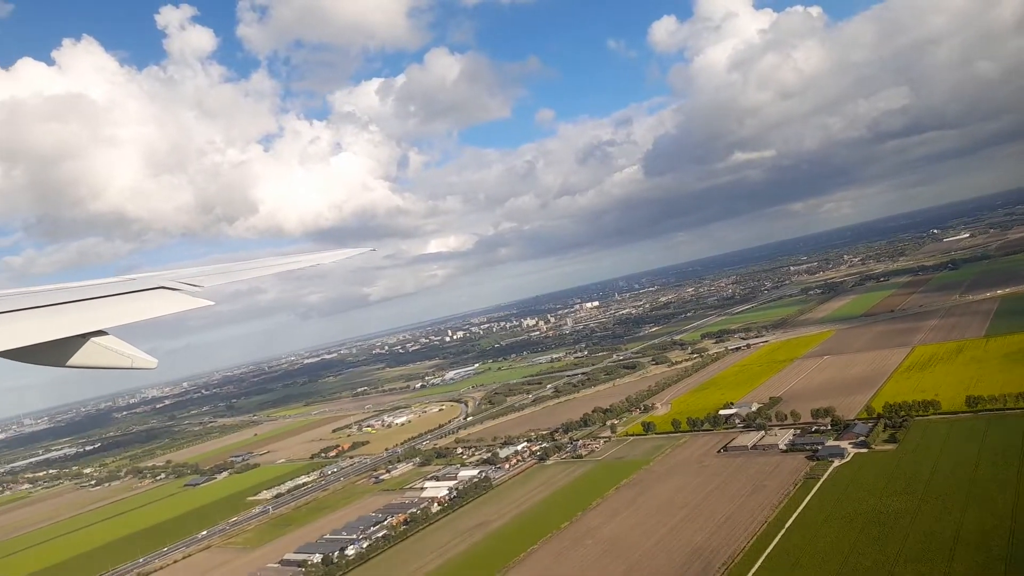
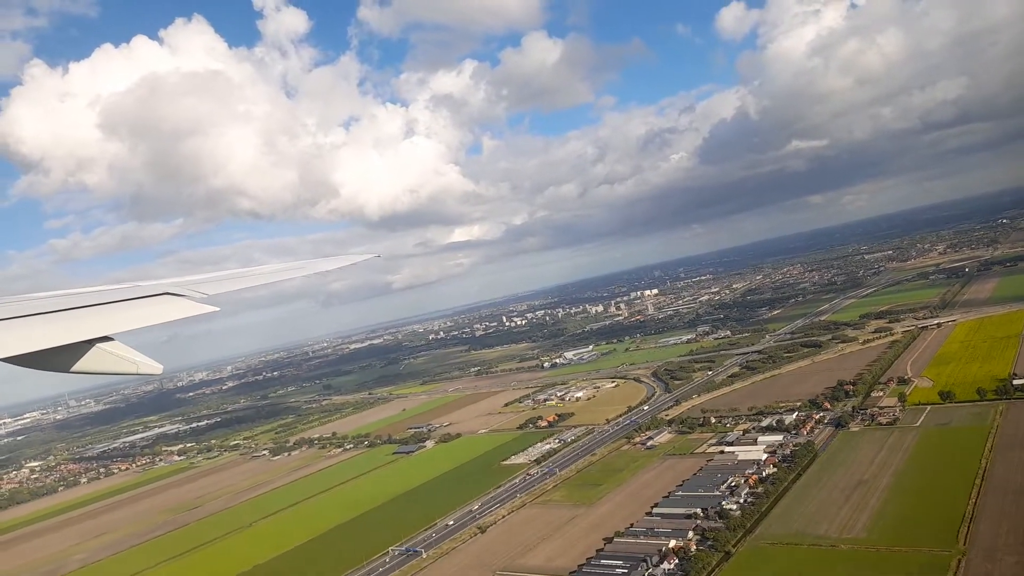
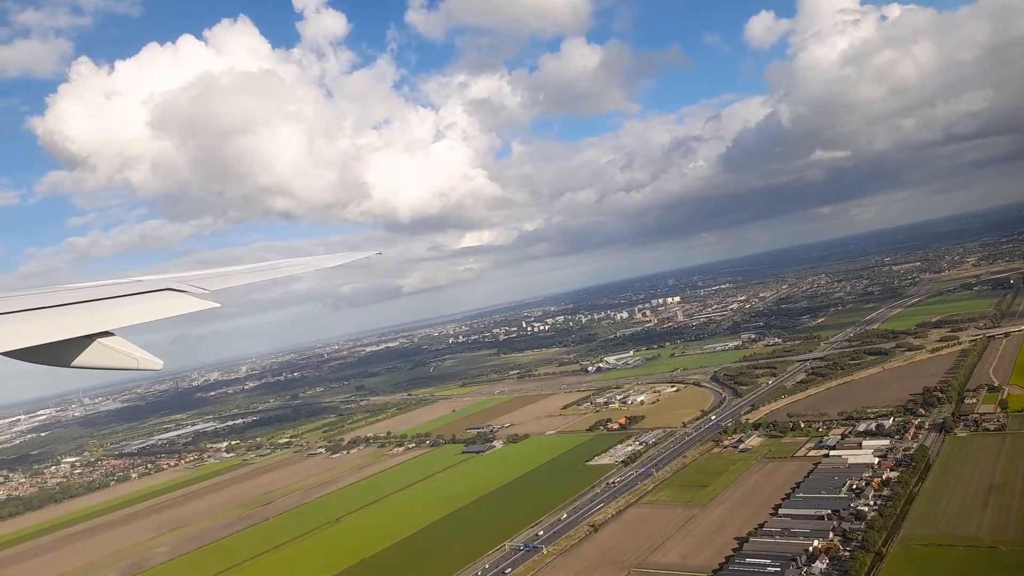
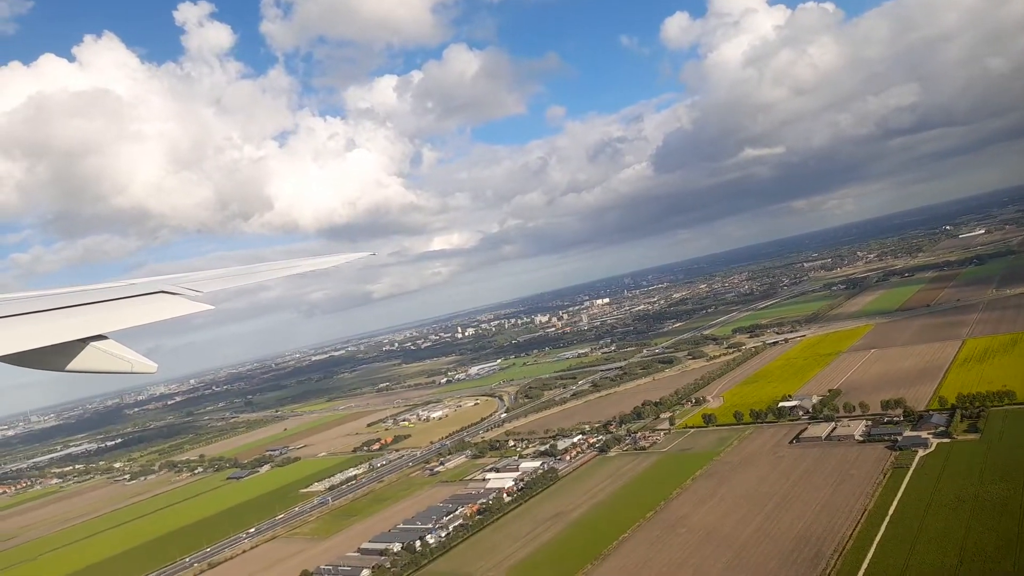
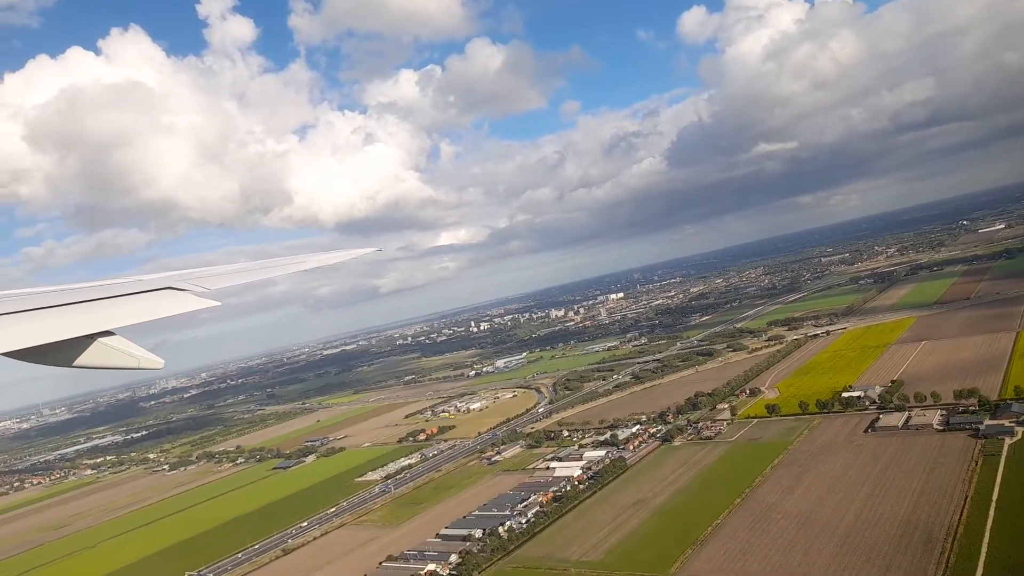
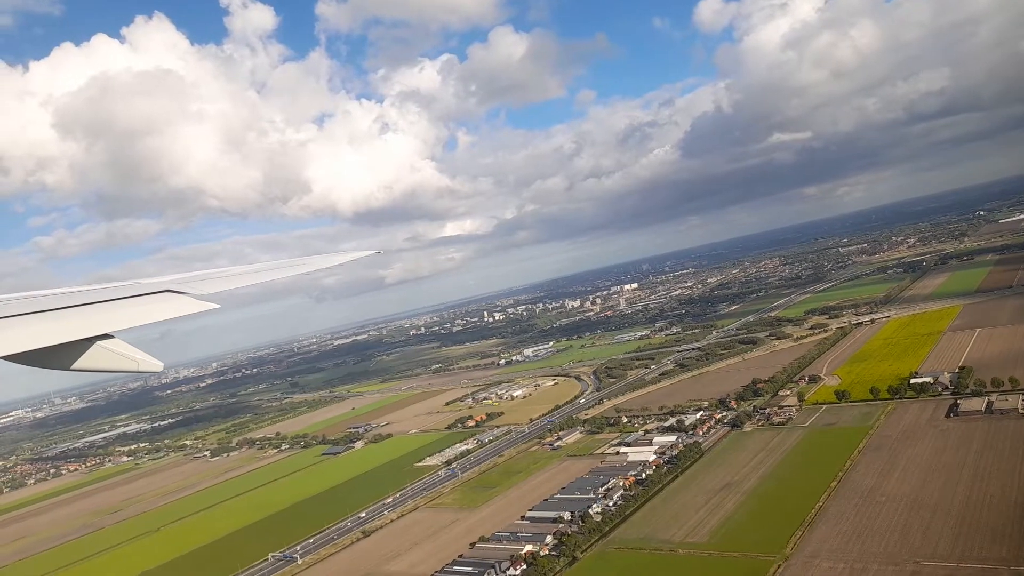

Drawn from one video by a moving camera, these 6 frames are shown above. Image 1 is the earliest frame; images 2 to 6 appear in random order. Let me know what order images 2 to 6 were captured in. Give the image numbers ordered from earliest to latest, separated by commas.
4, 5, 6, 2, 3
